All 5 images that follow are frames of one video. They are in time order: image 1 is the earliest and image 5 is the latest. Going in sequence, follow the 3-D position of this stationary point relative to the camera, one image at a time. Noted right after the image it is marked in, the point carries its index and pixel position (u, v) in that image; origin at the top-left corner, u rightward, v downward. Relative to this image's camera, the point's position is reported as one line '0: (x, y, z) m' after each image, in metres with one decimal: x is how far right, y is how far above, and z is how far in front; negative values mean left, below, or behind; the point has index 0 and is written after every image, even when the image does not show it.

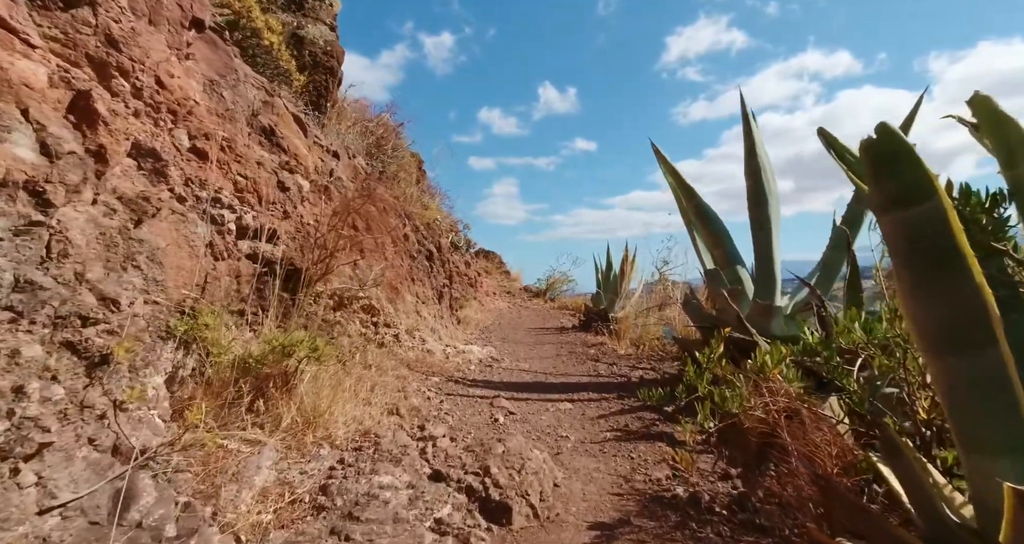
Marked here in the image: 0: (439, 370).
0: (-0.6, -0.9, +4.3) m
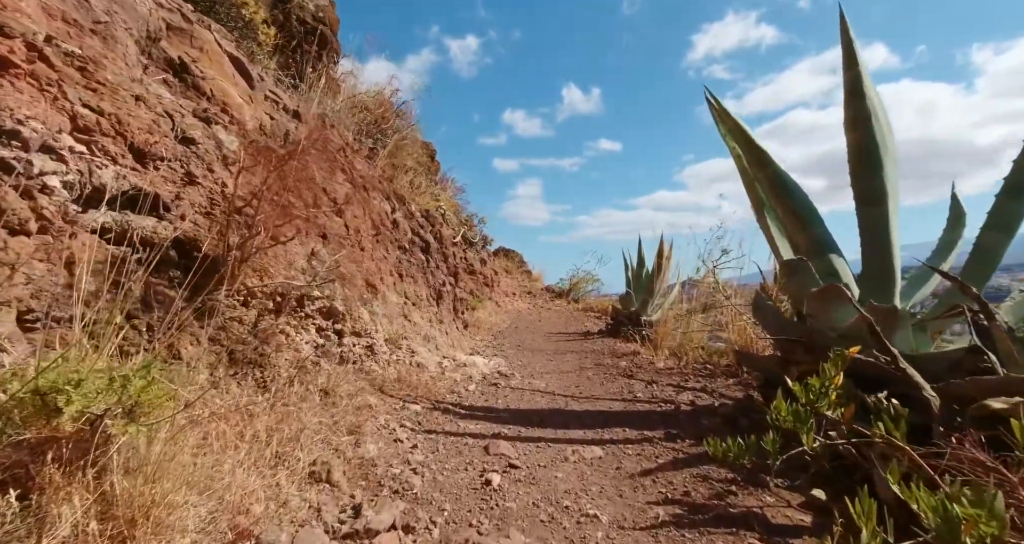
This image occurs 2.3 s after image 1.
0: (-0.6, -0.8, +3.3) m
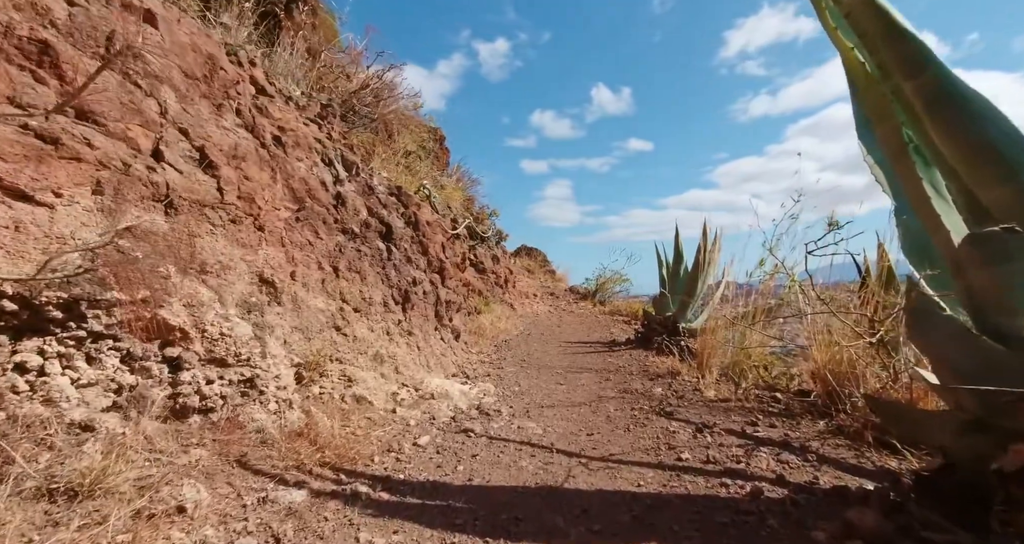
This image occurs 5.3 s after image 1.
0: (-0.7, -0.8, +2.0) m
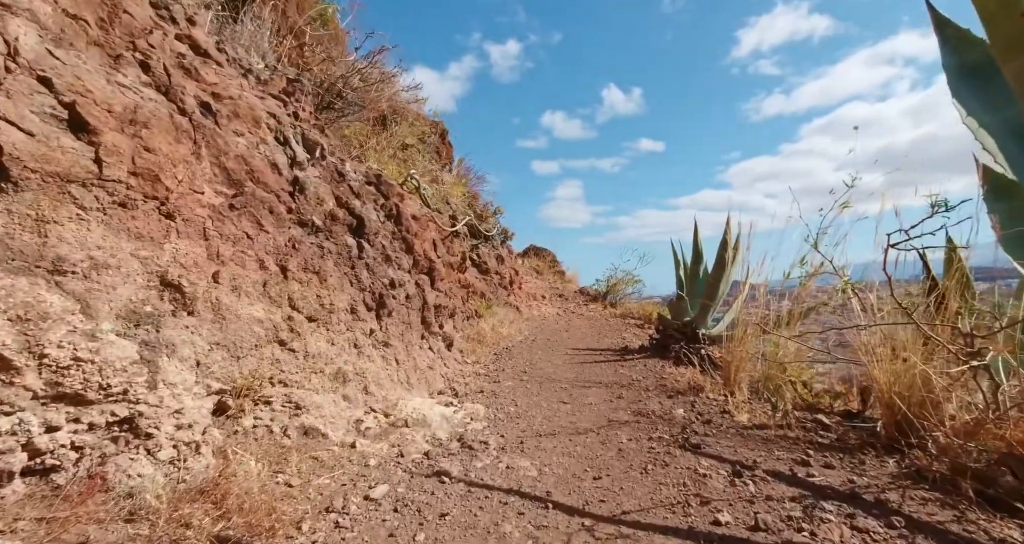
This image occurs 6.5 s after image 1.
0: (-0.8, -0.8, +1.4) m
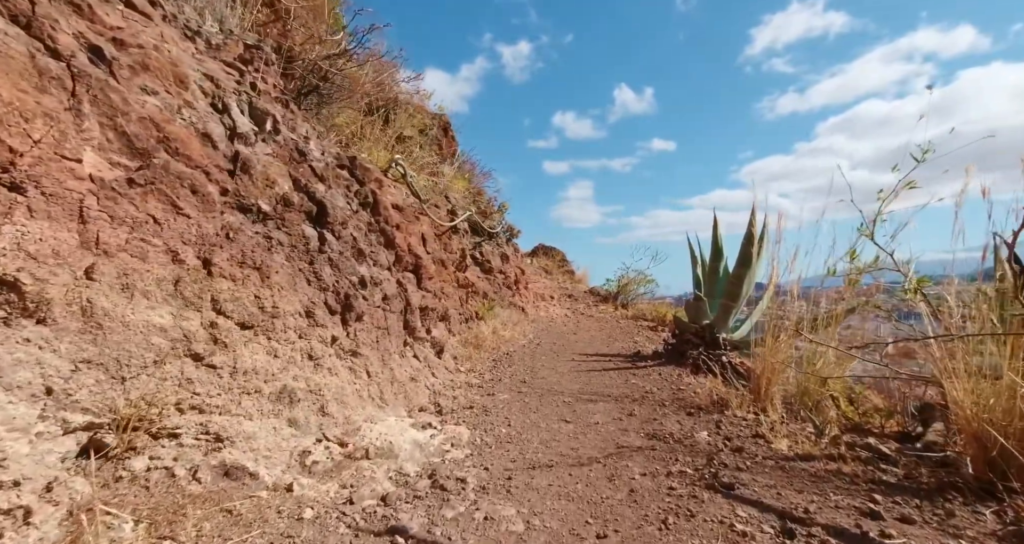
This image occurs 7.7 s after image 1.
0: (-0.9, -0.7, +0.9) m
